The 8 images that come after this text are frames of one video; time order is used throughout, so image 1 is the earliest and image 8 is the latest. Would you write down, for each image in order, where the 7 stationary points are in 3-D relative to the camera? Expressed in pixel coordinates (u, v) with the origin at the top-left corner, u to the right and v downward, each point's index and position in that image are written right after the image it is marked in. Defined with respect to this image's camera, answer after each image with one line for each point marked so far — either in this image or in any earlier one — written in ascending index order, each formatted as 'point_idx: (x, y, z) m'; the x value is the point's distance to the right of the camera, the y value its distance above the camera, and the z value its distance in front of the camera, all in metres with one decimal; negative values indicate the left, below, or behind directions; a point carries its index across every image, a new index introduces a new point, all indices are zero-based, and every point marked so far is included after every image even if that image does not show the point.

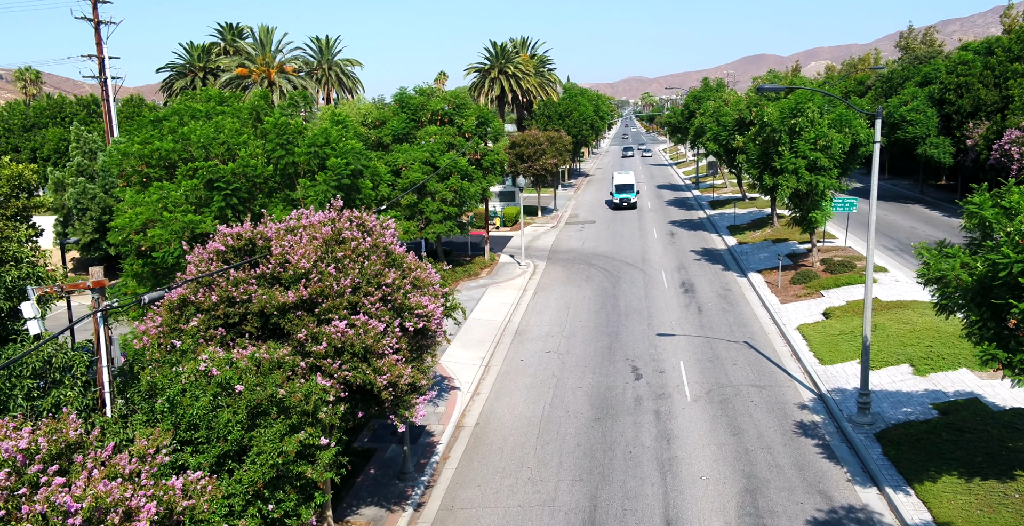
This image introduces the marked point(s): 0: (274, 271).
0: (-3.9, -0.1, +14.4) m
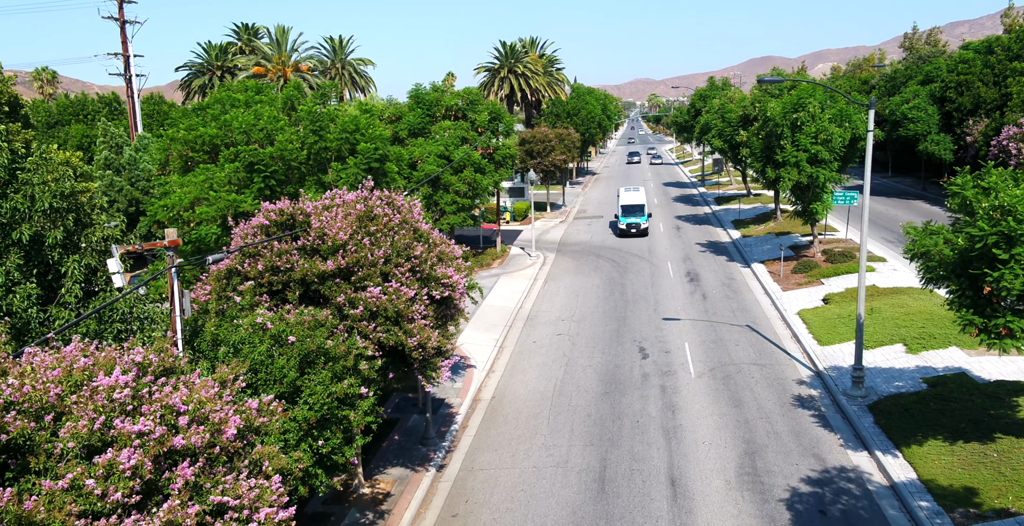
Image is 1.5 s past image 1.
0: (-3.6, +0.4, +15.9) m
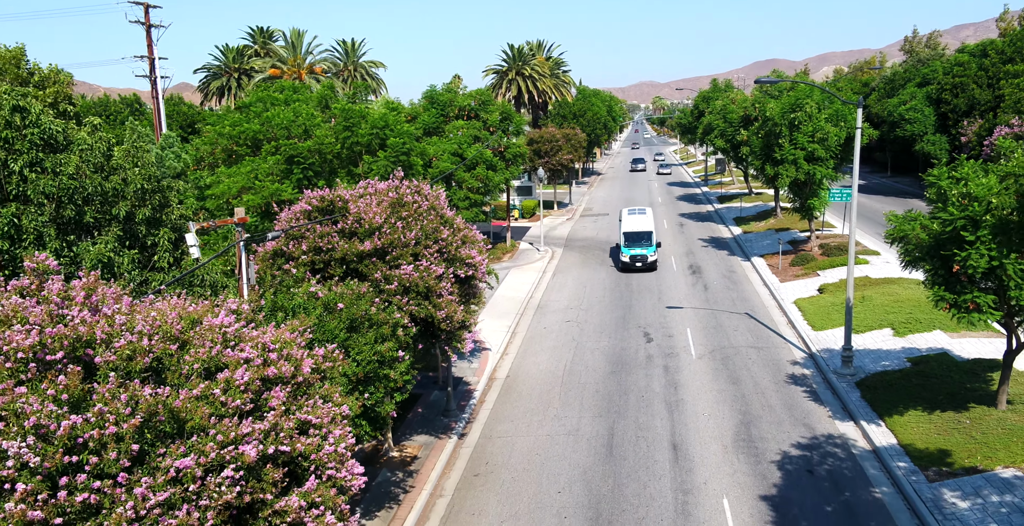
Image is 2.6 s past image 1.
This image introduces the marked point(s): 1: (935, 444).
0: (-3.2, +0.7, +17.7) m
1: (+9.1, -3.9, +19.1) m
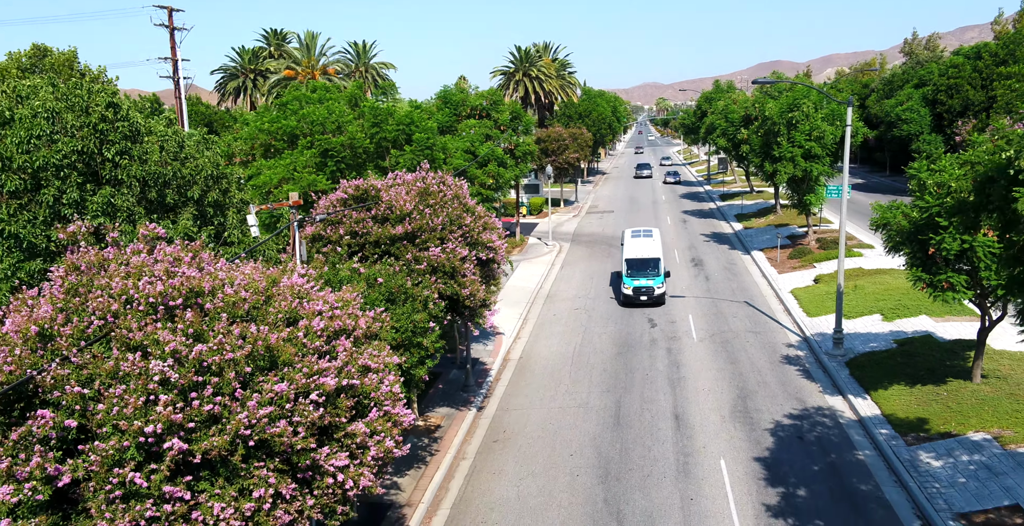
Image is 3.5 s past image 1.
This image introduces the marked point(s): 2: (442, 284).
0: (-2.9, +1.1, +19.6) m
1: (+9.5, -3.6, +20.9) m
2: (-1.5, -0.5, +19.1) m
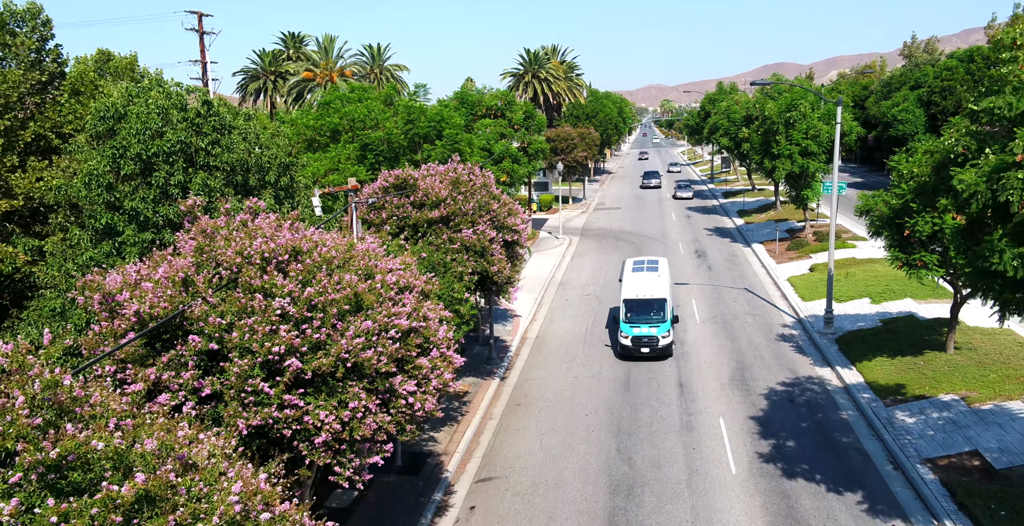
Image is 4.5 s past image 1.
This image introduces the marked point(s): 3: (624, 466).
0: (-2.3, +1.6, +22.1) m
1: (+10.1, -3.1, +23.3) m
2: (-0.9, 0.0, +21.6) m
3: (+2.4, -4.5, +19.4) m
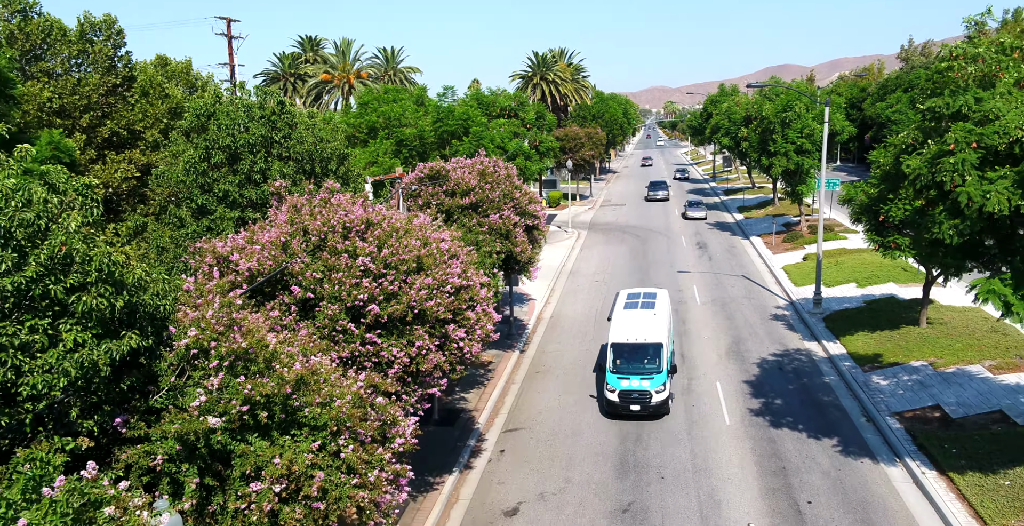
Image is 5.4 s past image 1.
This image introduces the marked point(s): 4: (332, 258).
0: (-1.7, +2.1, +25.0) m
1: (+10.7, -2.6, +26.2) m
2: (-0.4, +0.5, +24.6) m
3: (+3.0, -3.9, +22.3) m
4: (-3.0, +0.1, +14.6) m
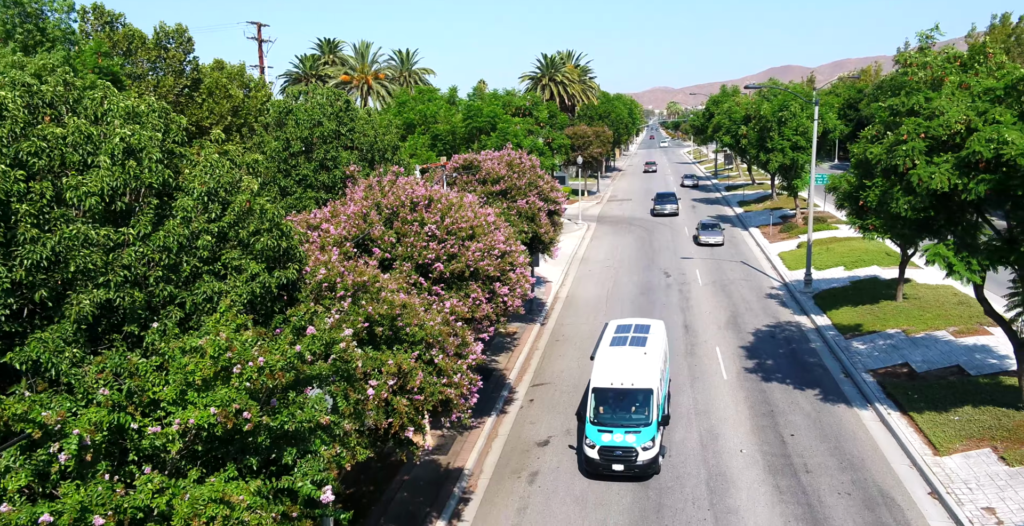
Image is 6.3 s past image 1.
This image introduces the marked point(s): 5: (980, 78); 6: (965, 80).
0: (-0.9, +2.8, +28.5) m
1: (+11.5, -2.0, +29.6) m
2: (+0.4, +1.2, +28.0) m
3: (+3.8, -3.3, +25.7) m
4: (-2.2, +0.7, +18.1) m
5: (+10.1, +4.0, +19.0) m
6: (+9.7, +3.9, +18.9) m
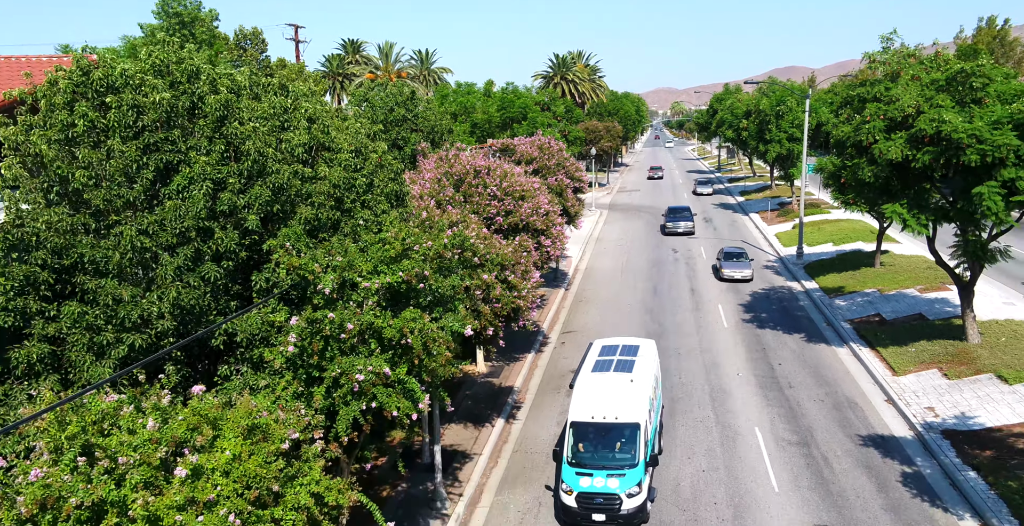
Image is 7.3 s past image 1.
0: (+0.3, +3.9, +33.2) m
1: (+12.6, -0.9, +34.3) m
2: (+1.6, +2.3, +32.7) m
3: (+4.9, -2.2, +30.4) m
4: (-1.1, +1.9, +22.8) m
5: (+11.2, +5.1, +23.6) m
6: (+10.8, +5.0, +23.6) m
